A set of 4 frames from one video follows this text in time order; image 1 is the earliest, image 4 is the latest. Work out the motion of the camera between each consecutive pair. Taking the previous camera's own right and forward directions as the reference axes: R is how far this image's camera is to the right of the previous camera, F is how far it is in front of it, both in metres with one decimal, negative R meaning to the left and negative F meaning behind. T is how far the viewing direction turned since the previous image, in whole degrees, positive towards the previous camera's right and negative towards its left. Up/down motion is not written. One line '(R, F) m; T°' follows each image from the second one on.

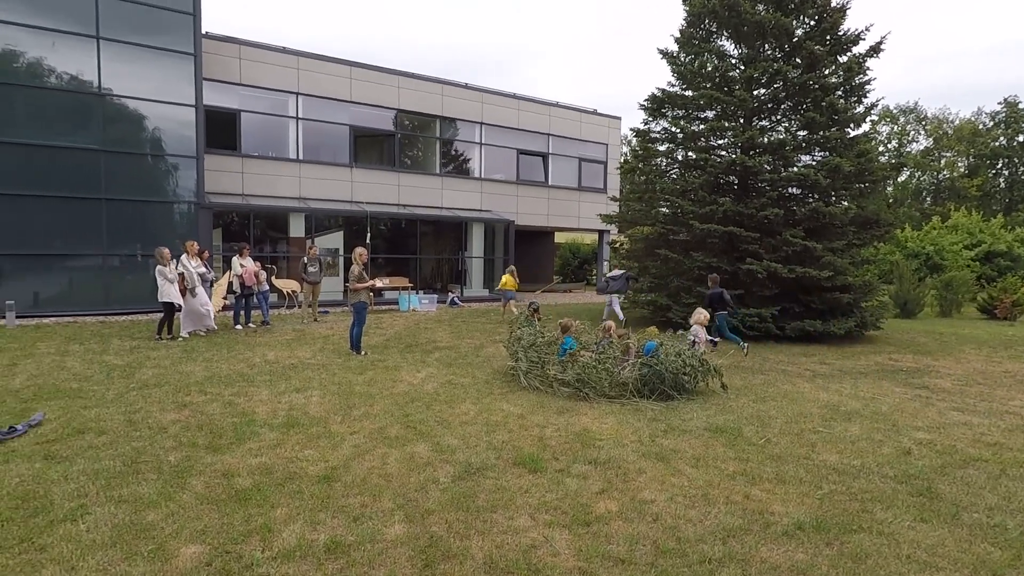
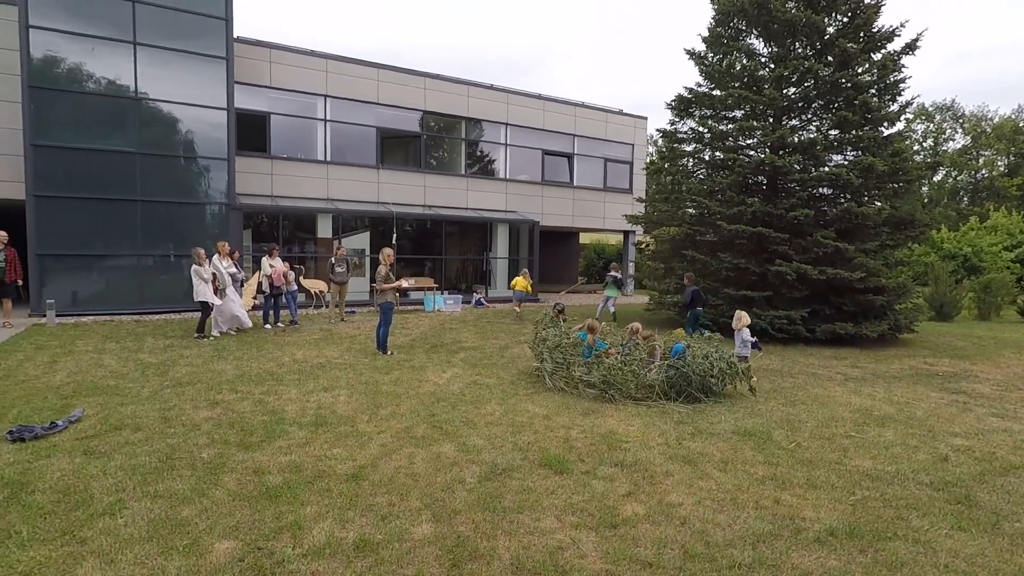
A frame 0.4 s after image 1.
(0.0, 0.0) m; -2°
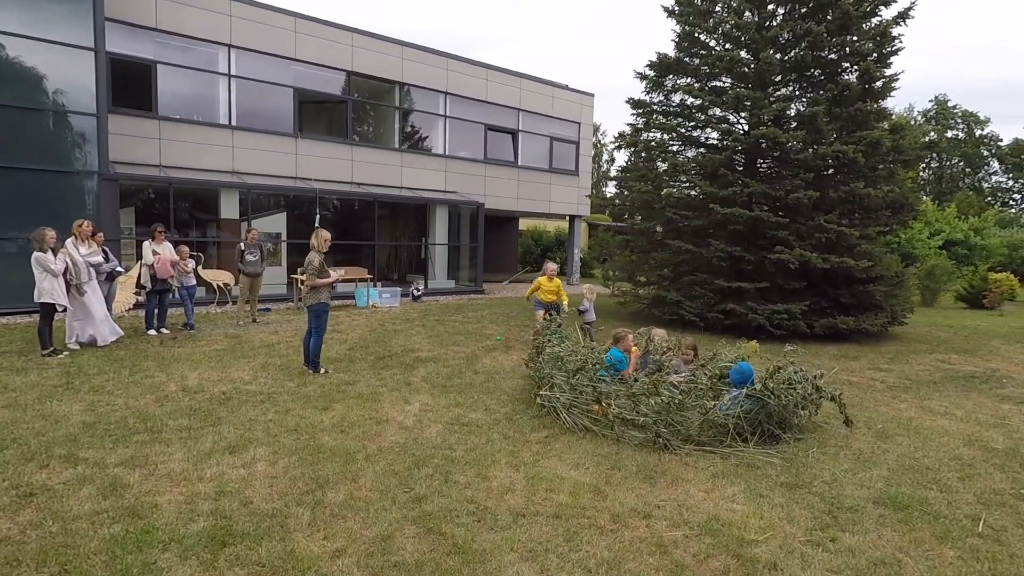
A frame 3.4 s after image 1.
(-0.6, +1.9) m; +8°
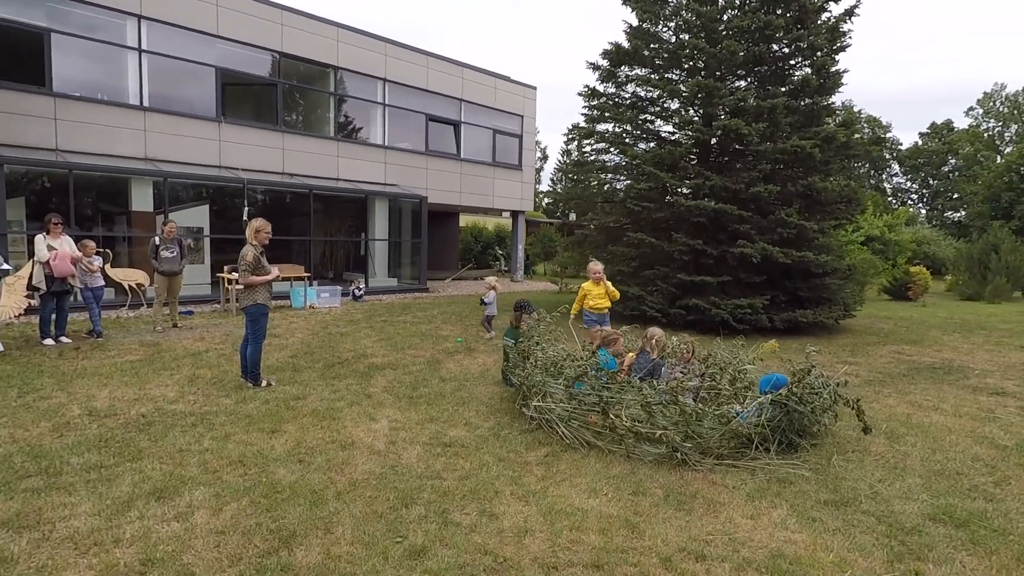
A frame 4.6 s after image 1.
(-0.4, +0.6) m; +7°
